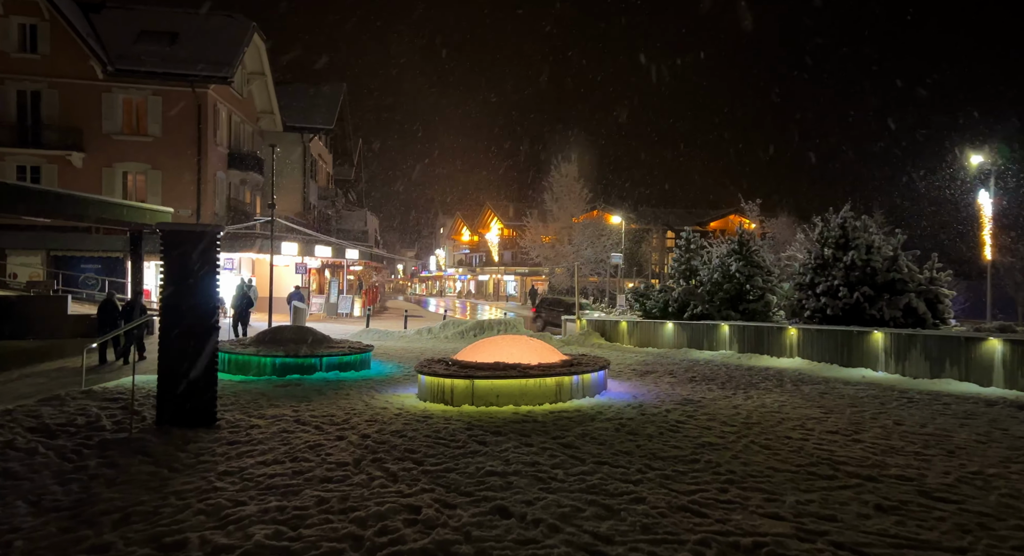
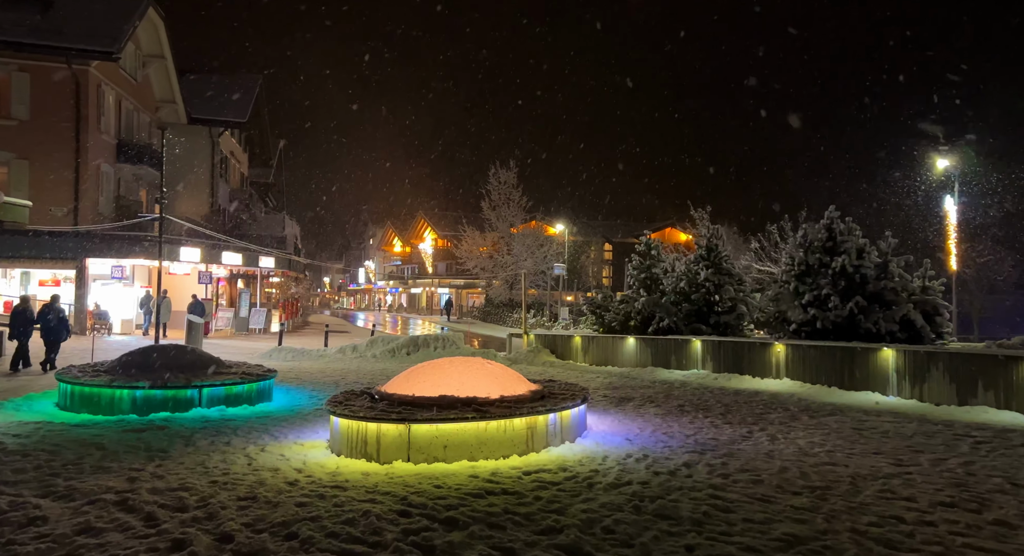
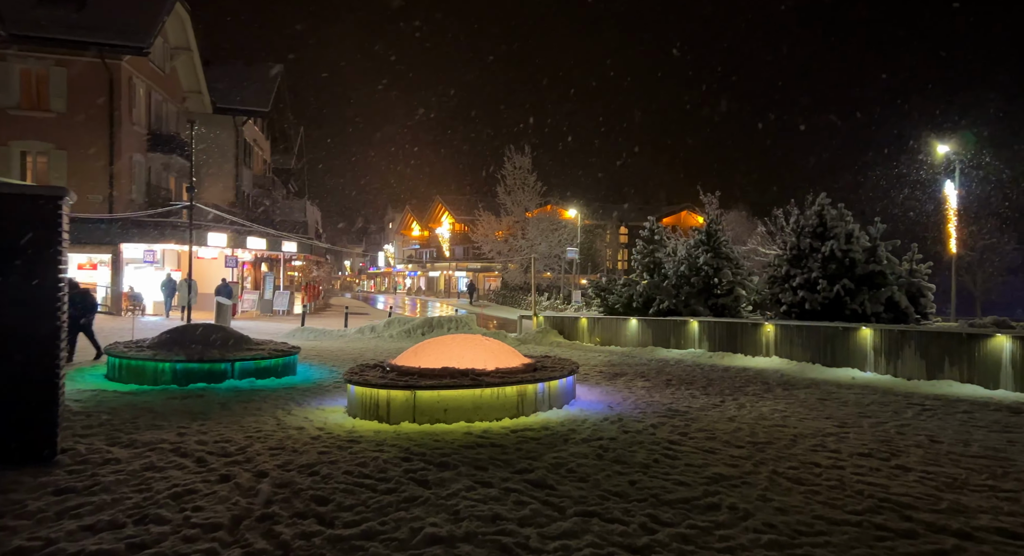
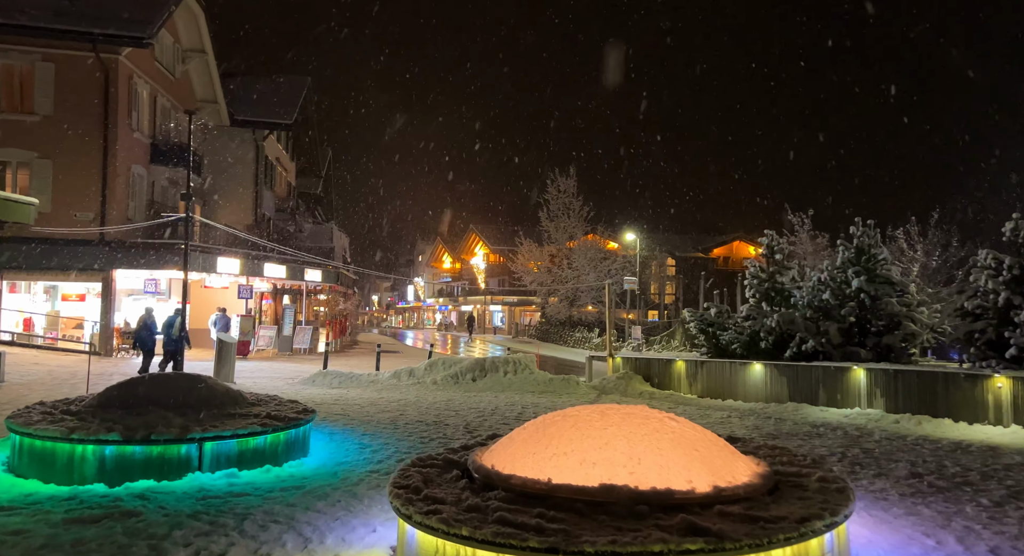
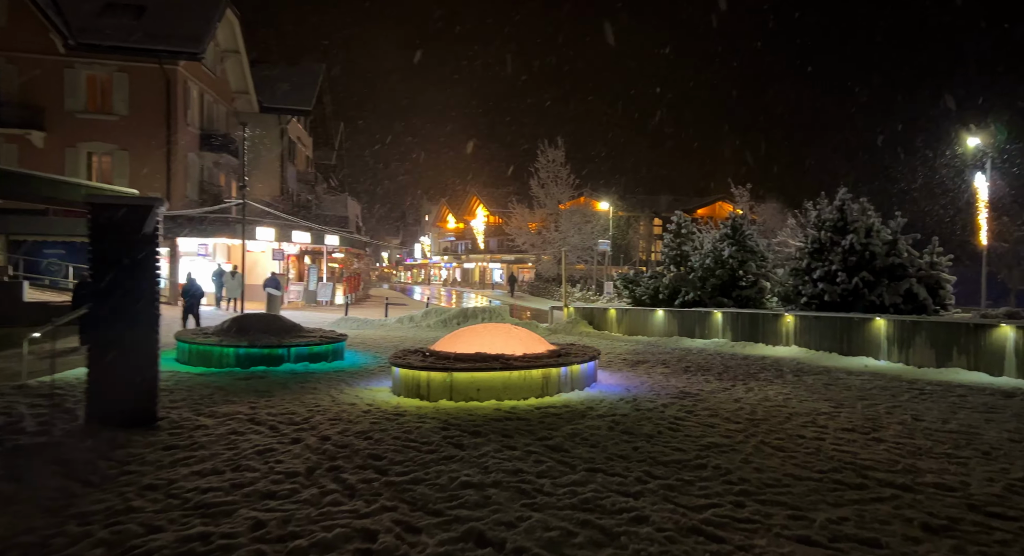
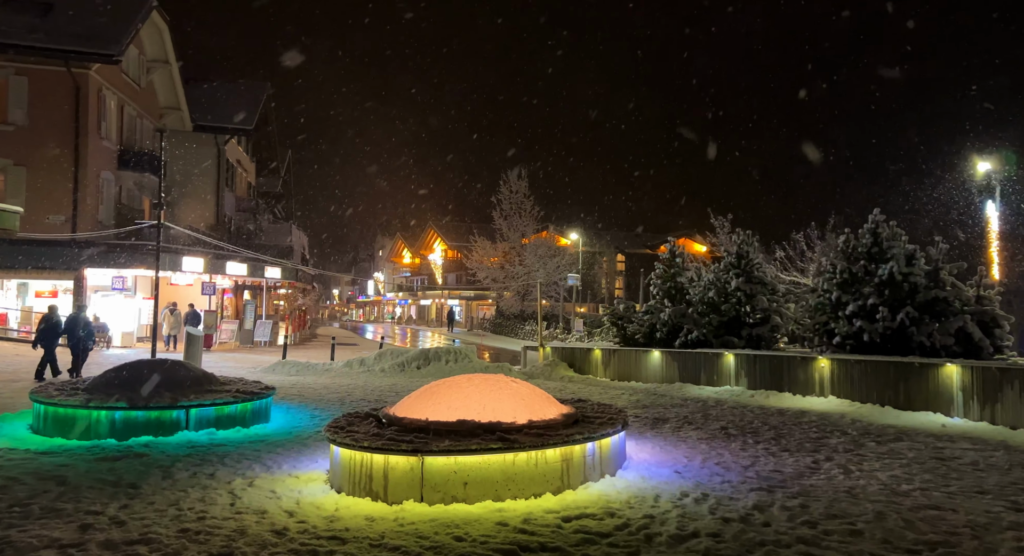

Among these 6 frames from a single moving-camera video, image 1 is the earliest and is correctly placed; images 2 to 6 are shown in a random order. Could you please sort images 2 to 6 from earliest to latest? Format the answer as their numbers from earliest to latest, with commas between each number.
5, 3, 2, 6, 4
